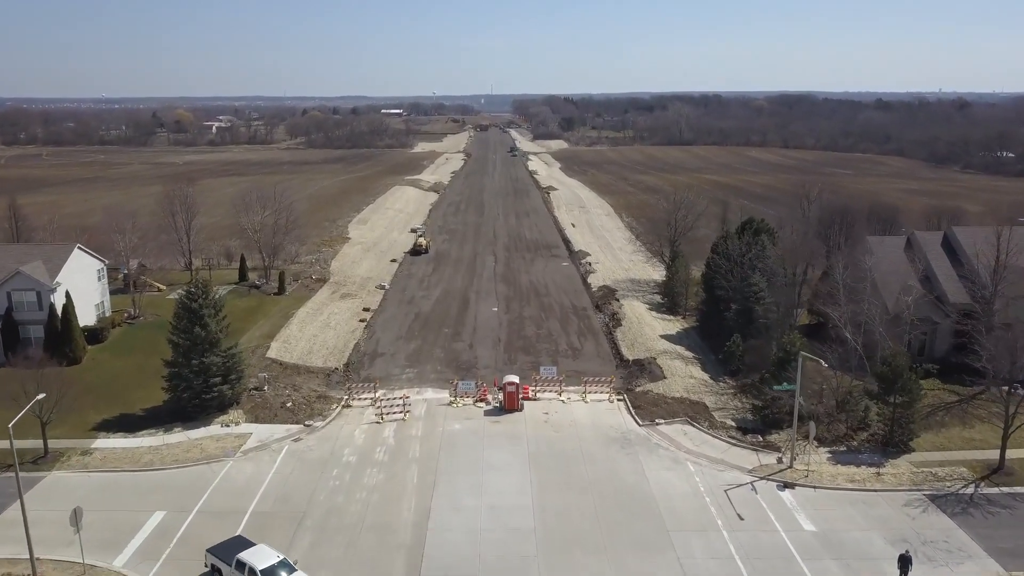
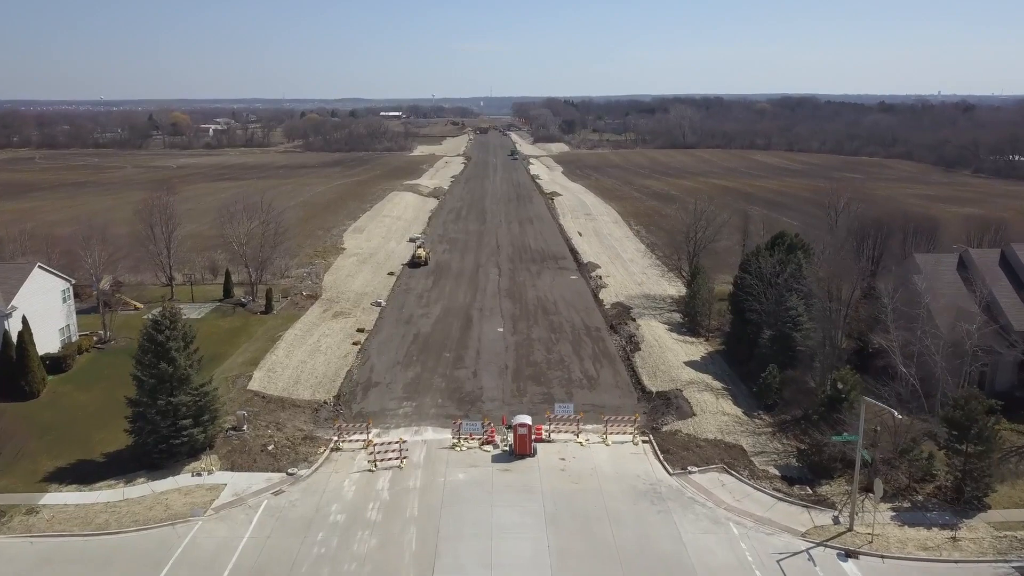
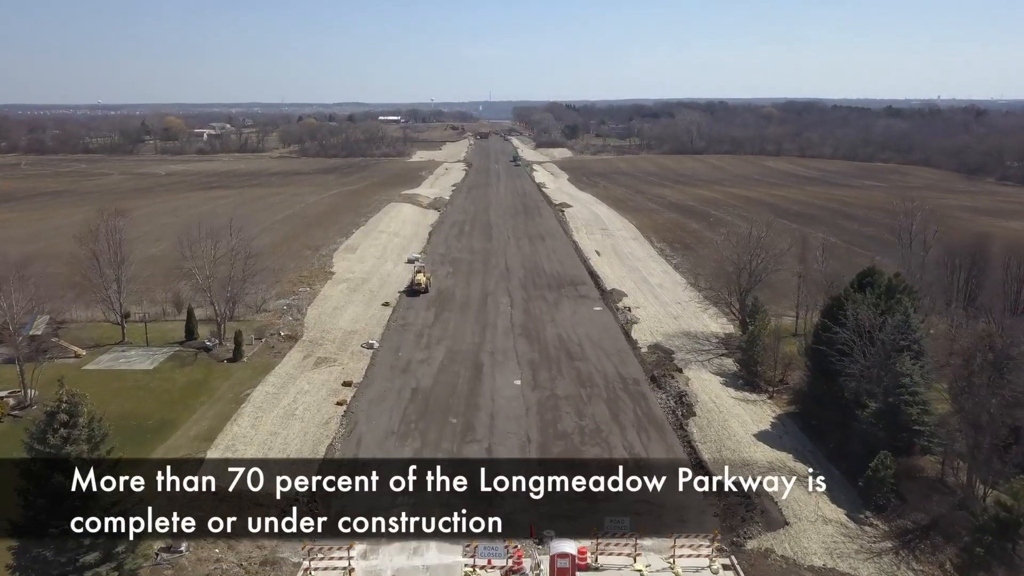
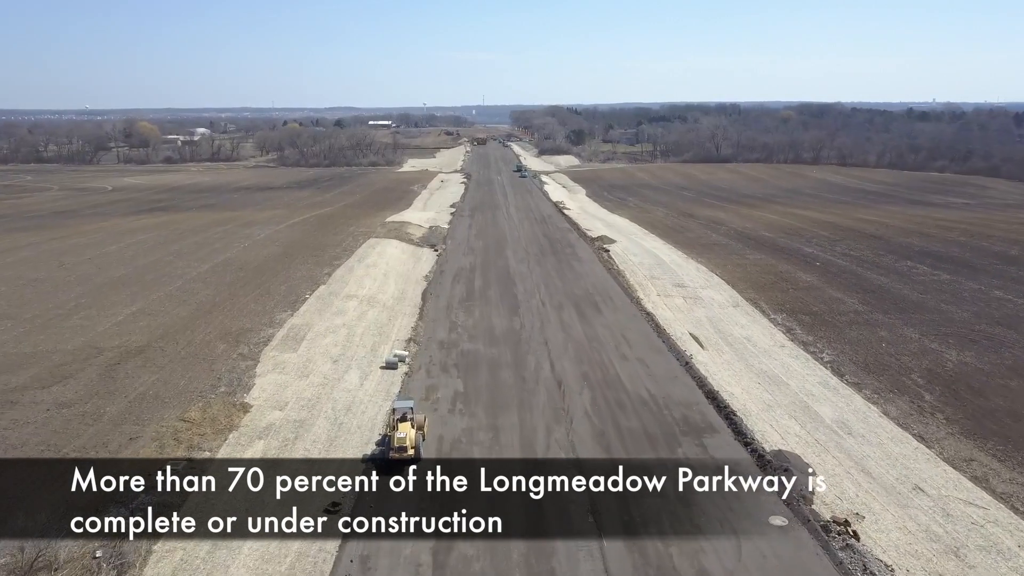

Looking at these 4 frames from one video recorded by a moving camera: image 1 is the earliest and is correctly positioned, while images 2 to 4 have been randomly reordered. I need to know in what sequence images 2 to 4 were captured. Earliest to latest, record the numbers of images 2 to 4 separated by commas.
2, 3, 4
